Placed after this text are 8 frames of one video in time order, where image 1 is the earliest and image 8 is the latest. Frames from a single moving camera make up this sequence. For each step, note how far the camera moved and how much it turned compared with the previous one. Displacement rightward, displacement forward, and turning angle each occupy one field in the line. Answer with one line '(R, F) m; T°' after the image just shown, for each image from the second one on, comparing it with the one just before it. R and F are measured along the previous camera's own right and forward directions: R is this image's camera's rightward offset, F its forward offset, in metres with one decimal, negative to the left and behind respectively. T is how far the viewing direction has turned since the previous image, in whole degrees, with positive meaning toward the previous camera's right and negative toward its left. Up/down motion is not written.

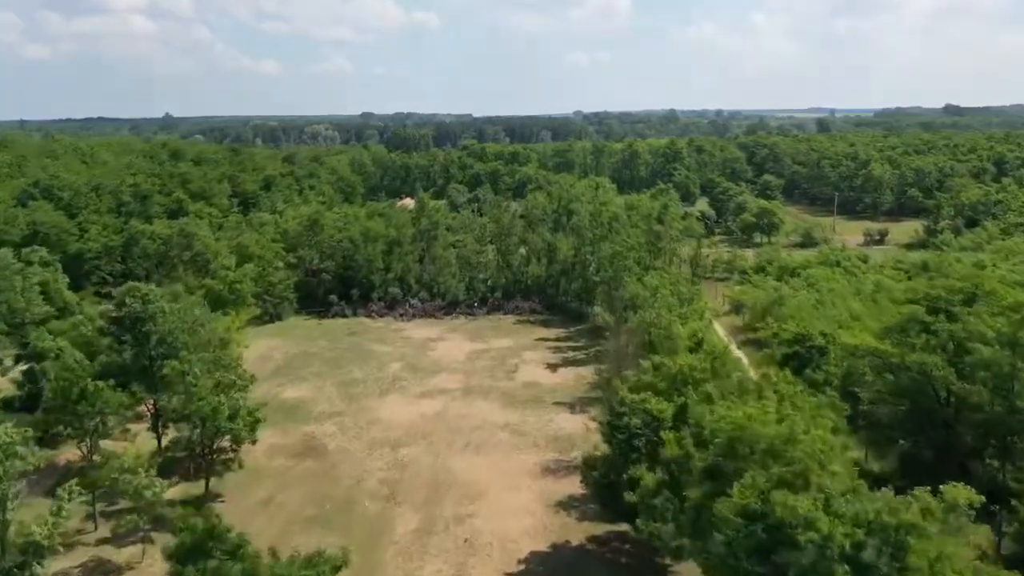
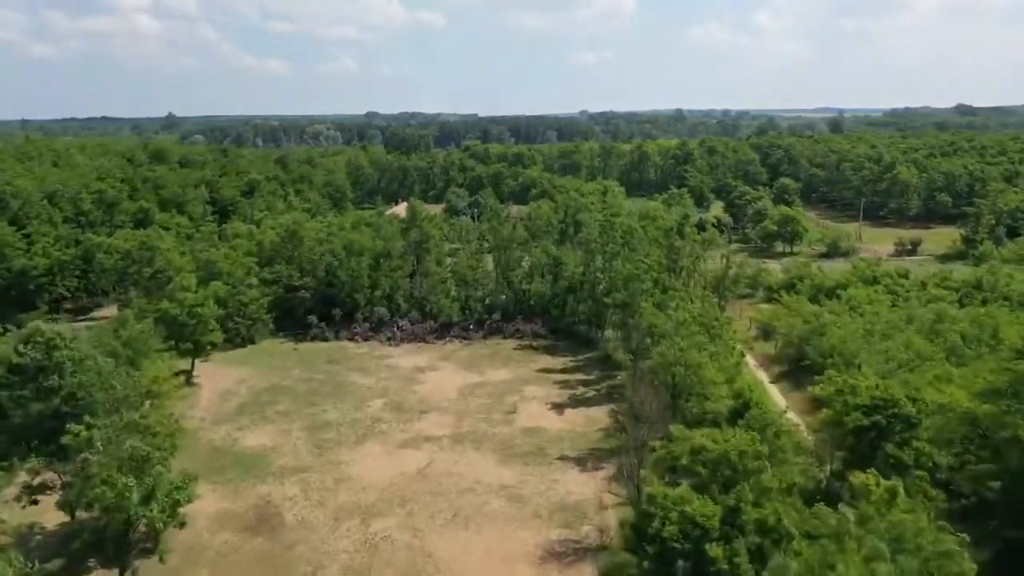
(+0.2, +4.1) m; 0°
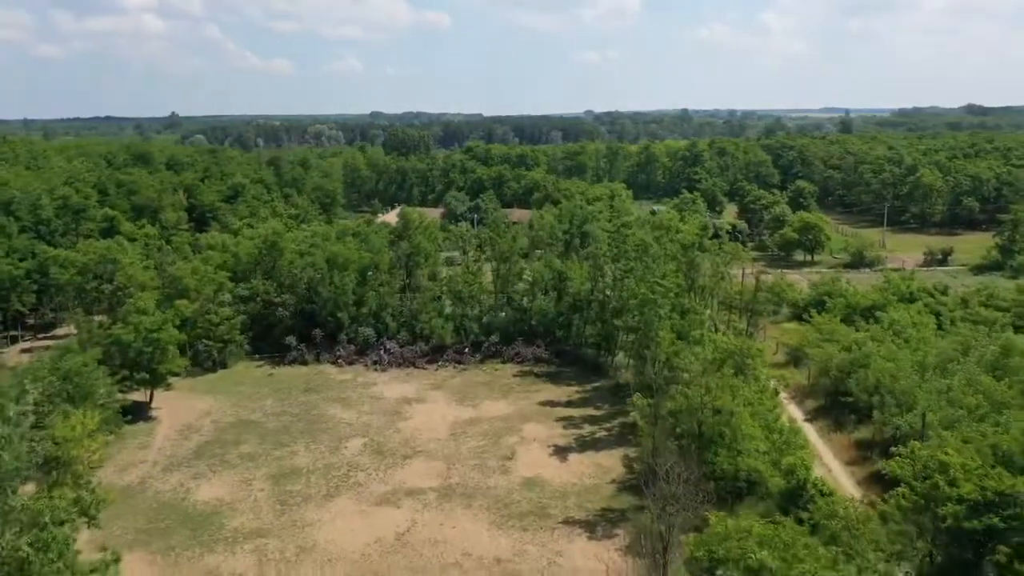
(+0.2, +3.3) m; 0°
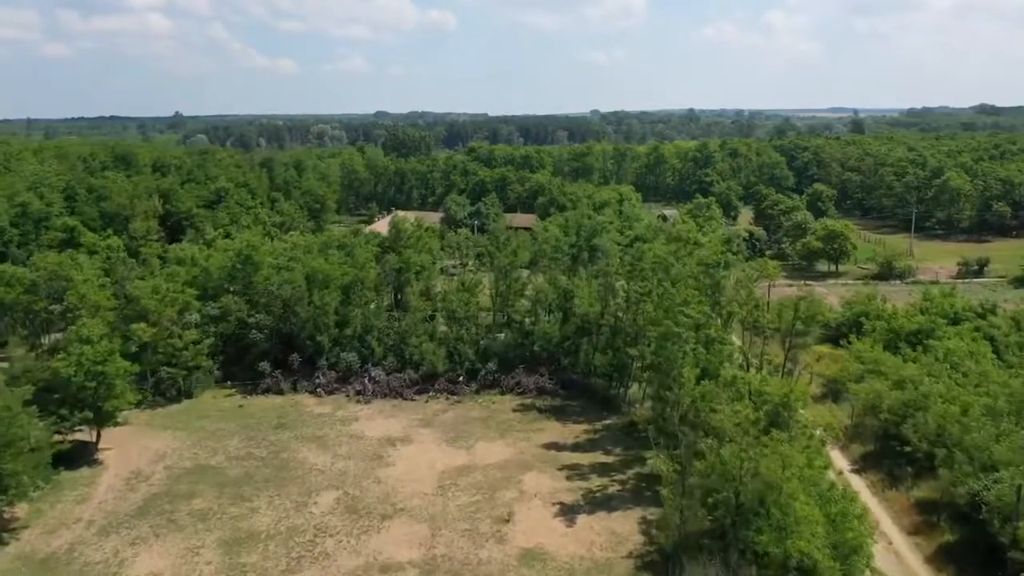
(+0.2, +3.4) m; 0°
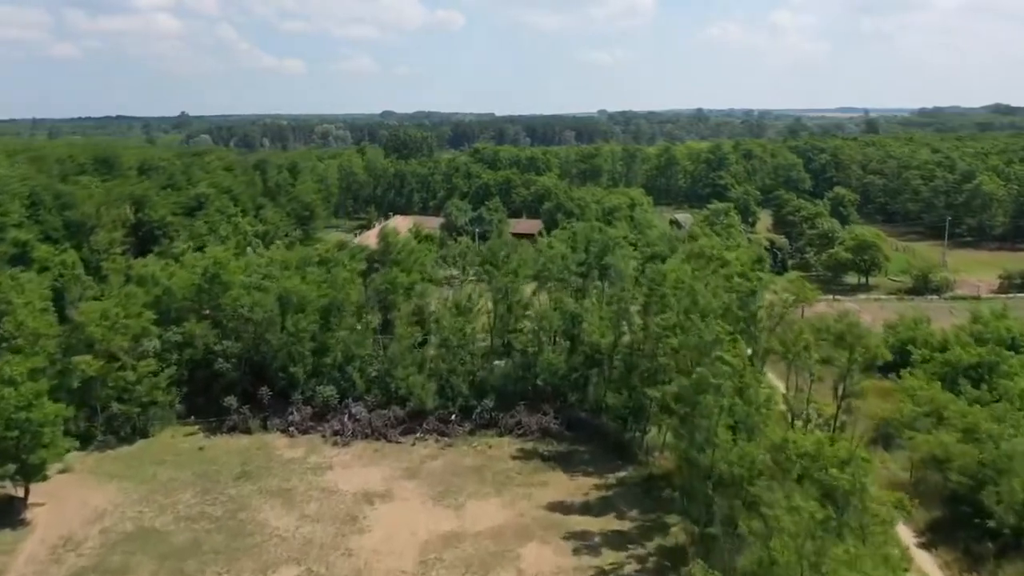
(+0.2, +3.4) m; 0°
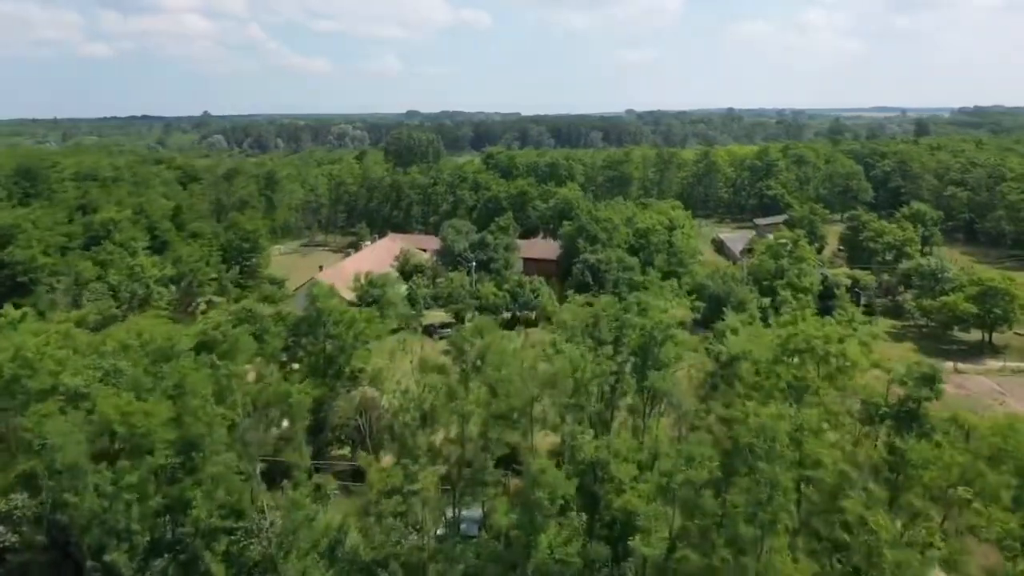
(+0.9, +10.4) m; -2°
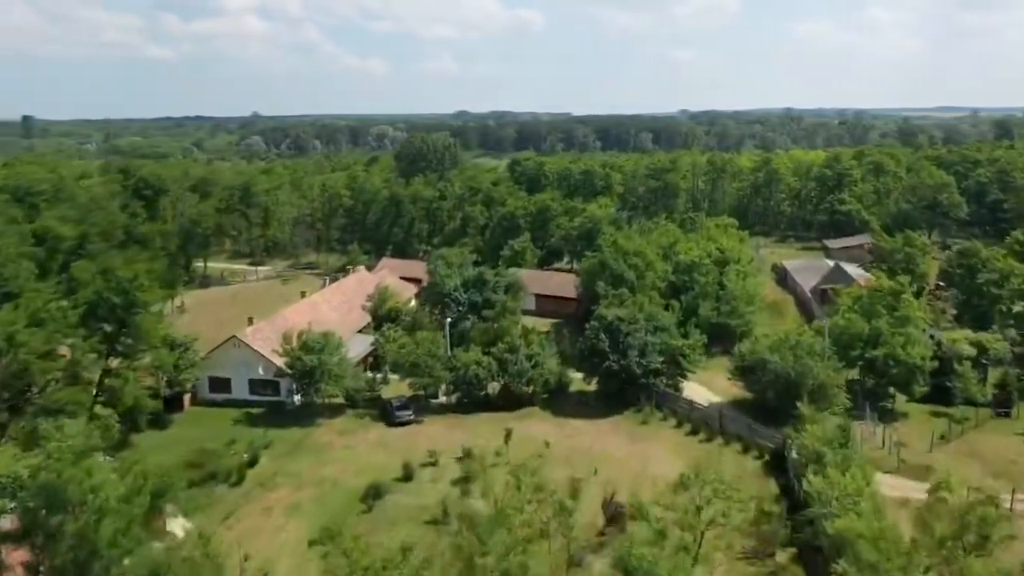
(+2.0, +9.9) m; -4°
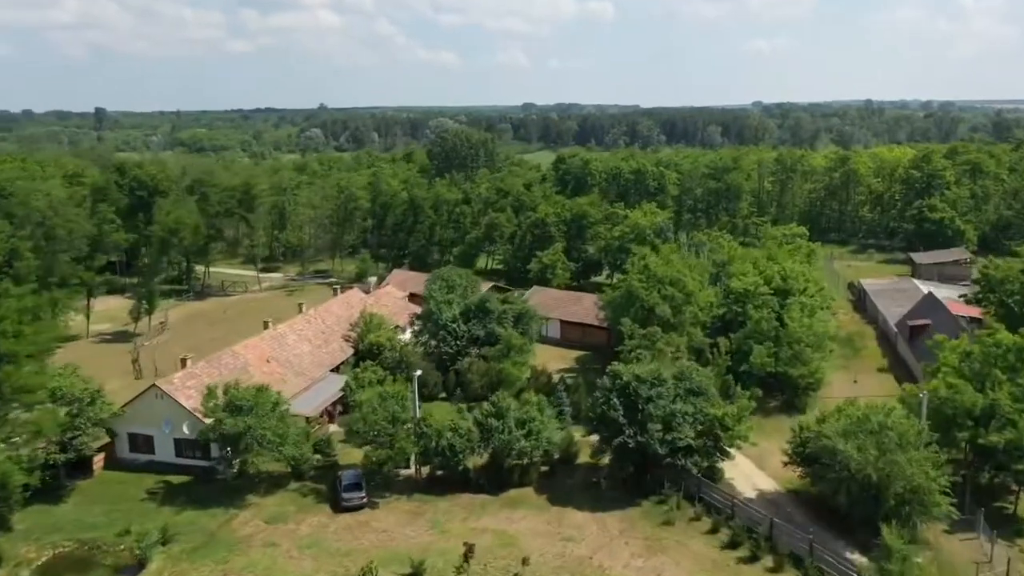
(+1.9, +6.3) m; -5°
